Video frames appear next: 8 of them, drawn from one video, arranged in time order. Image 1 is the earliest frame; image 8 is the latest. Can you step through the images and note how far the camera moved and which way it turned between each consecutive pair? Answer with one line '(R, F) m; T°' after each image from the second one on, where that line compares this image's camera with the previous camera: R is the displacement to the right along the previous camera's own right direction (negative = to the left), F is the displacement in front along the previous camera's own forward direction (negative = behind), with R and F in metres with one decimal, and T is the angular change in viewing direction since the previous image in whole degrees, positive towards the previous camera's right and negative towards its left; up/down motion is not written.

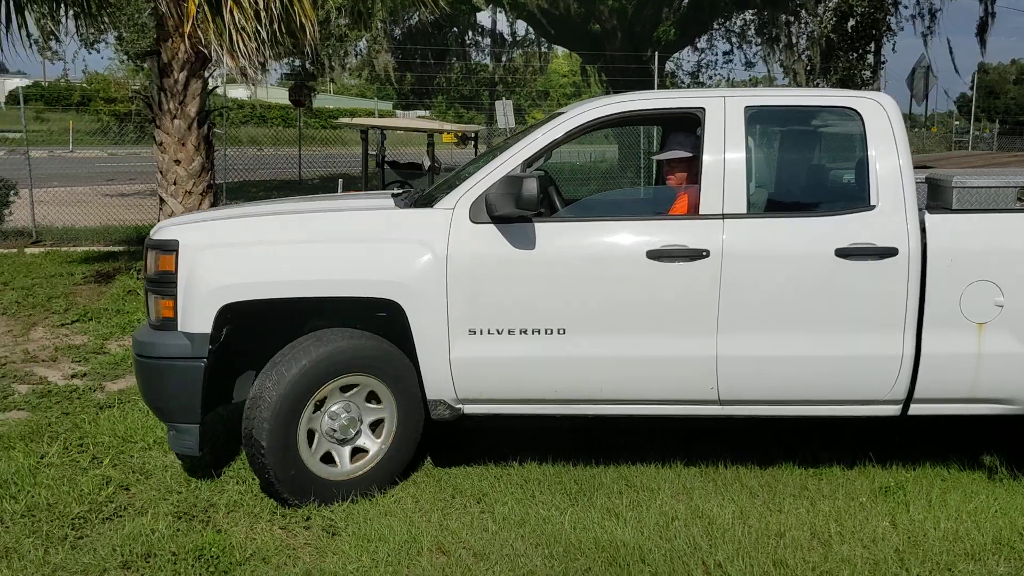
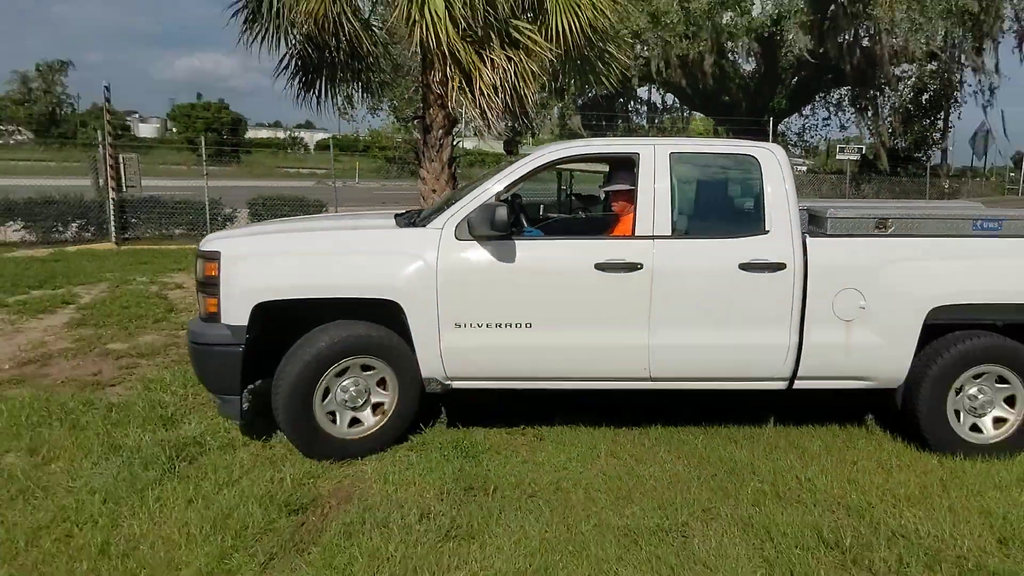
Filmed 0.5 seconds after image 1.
(-0.1, -0.7) m; +4°
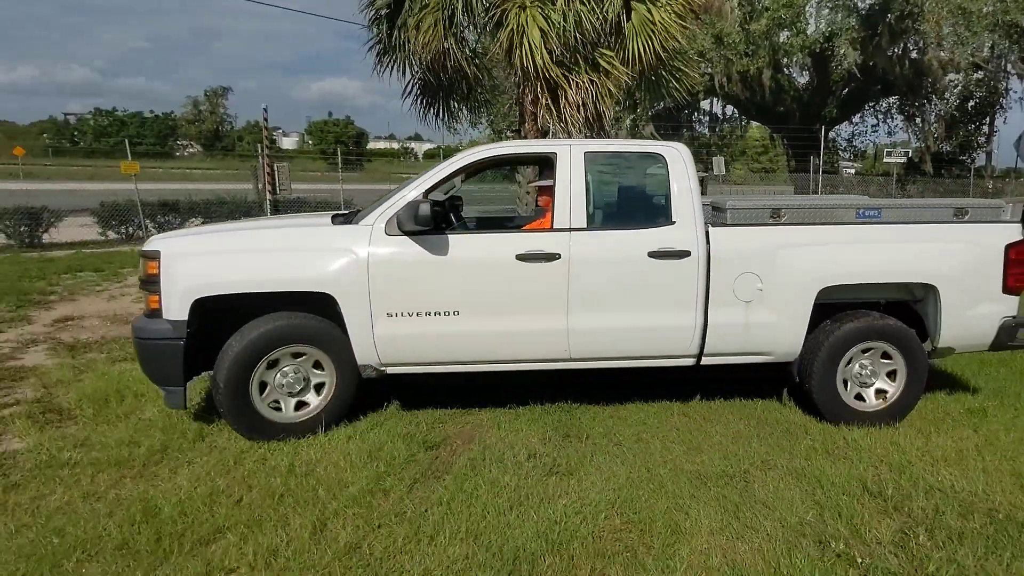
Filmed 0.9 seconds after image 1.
(+0.8, -0.4) m; -6°
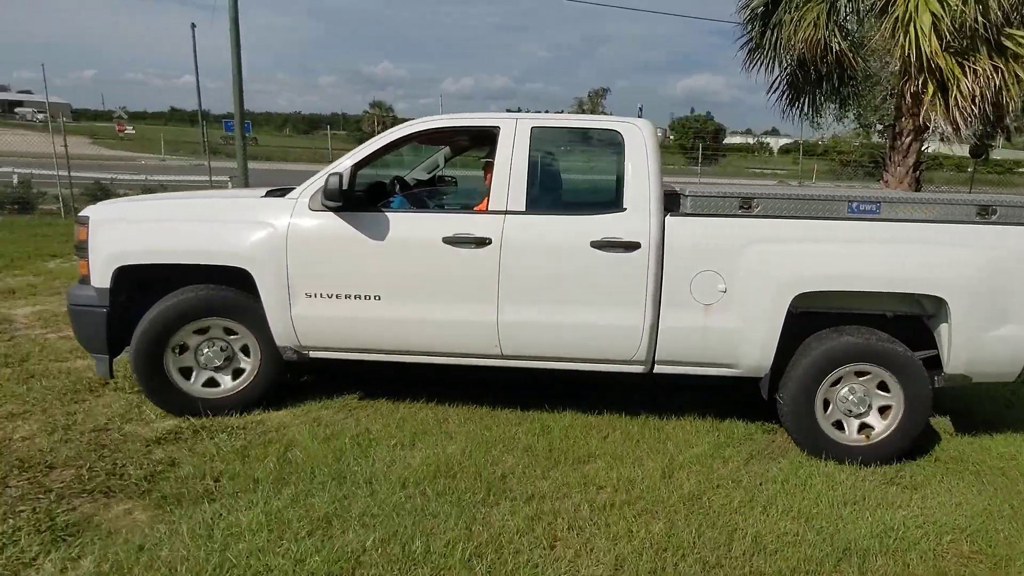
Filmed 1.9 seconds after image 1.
(+2.6, +0.1) m; -34°
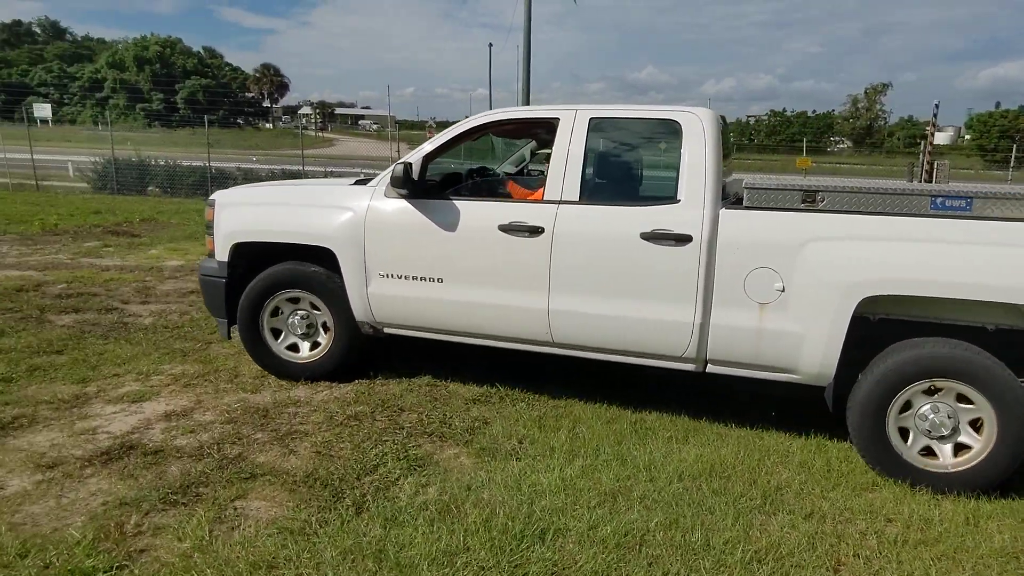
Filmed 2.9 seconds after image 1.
(+1.3, 0.0) m; -23°
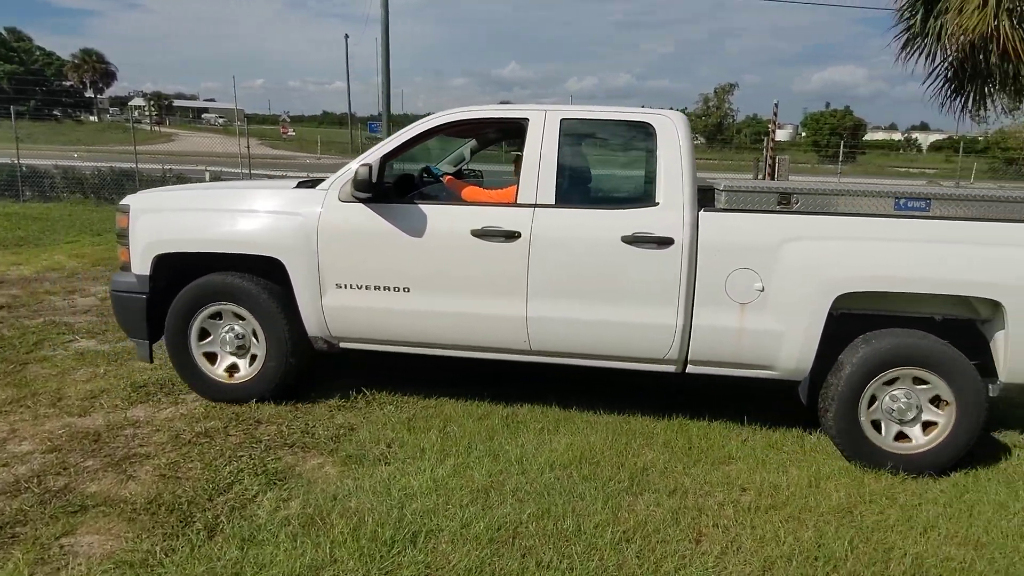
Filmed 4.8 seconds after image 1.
(-0.7, +0.3) m; +12°
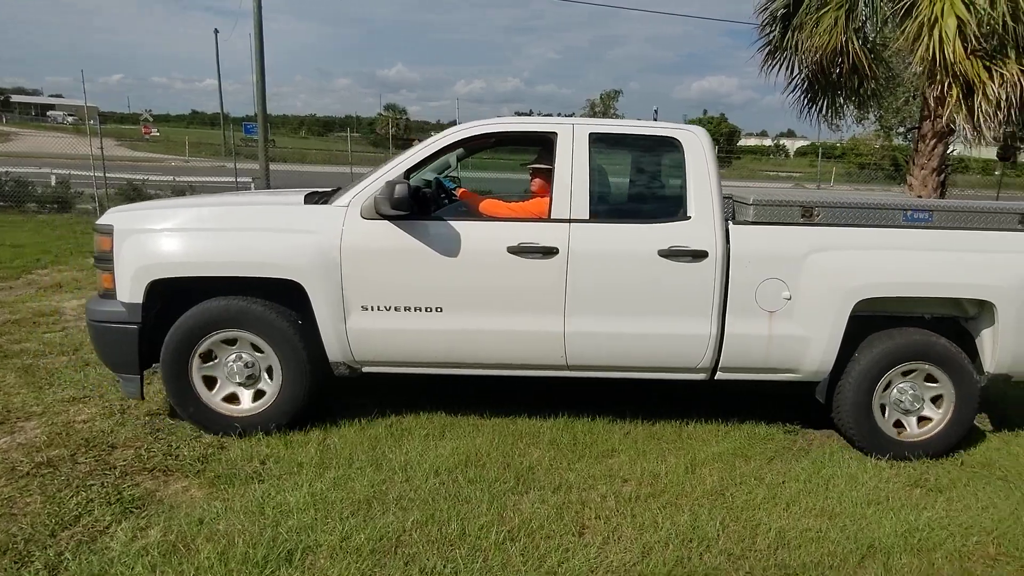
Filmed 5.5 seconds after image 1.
(-0.9, +0.2) m; +10°
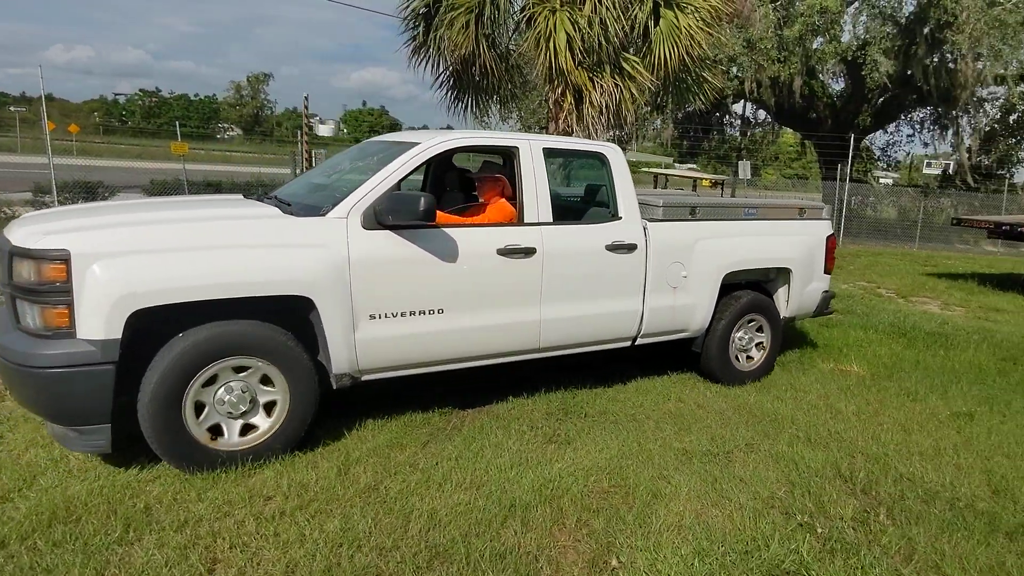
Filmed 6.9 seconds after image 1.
(-1.7, +0.9) m; +32°
